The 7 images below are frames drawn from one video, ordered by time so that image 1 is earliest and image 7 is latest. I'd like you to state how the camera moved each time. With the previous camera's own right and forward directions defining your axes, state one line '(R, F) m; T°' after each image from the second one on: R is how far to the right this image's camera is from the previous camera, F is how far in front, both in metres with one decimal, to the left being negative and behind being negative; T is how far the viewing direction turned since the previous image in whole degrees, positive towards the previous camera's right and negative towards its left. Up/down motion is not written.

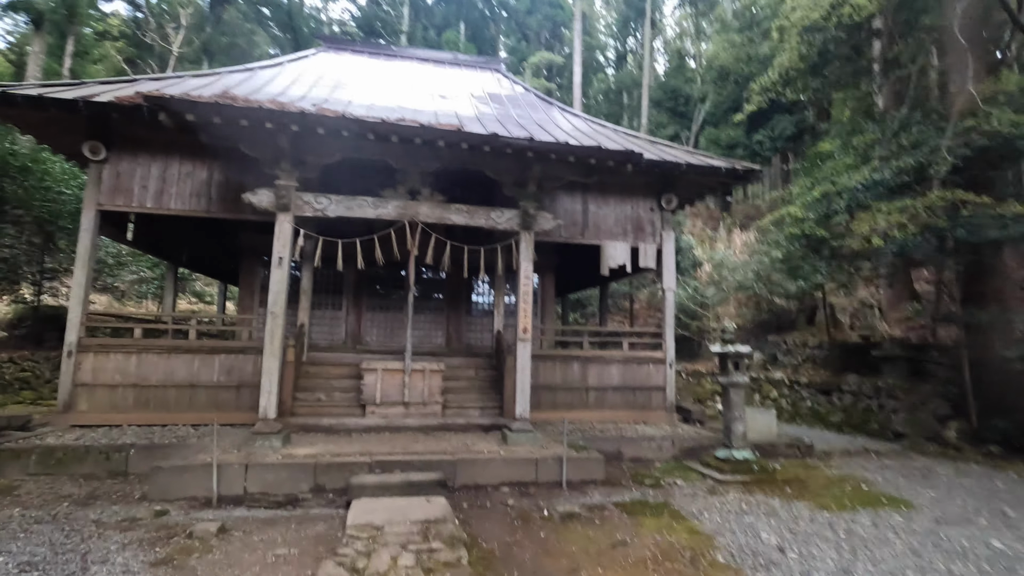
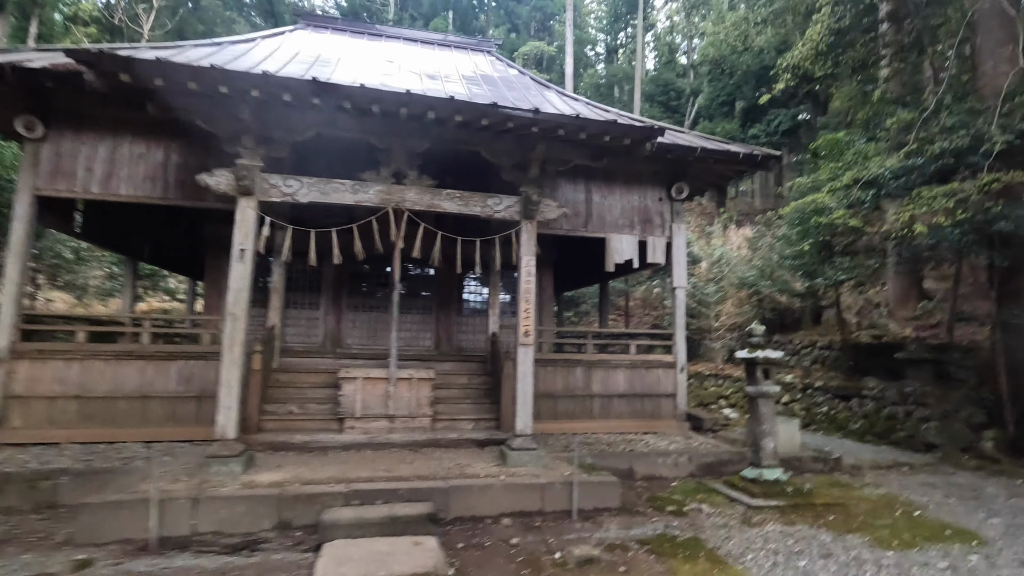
(-0.1, +0.9) m; +1°
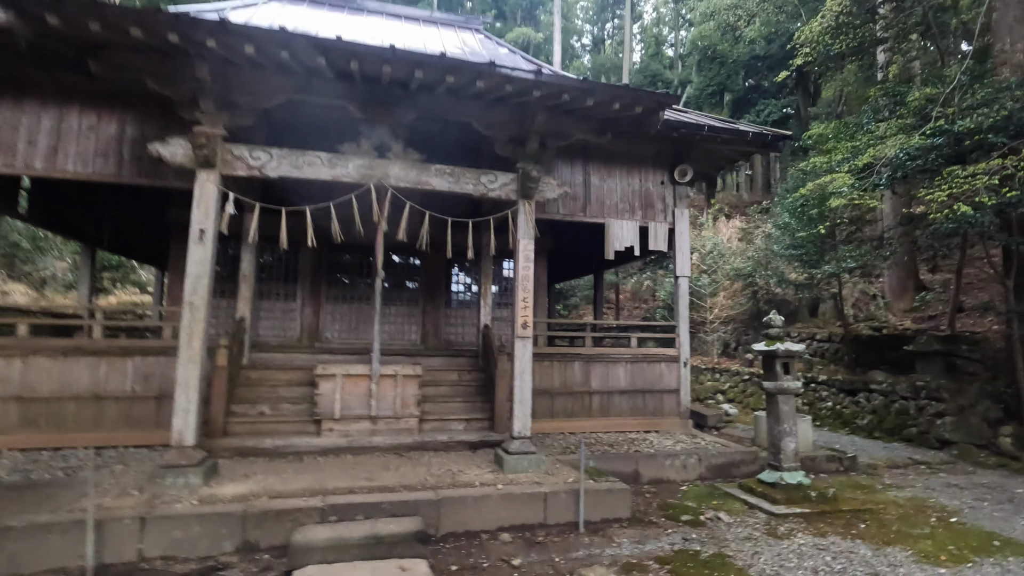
(-0.1, +0.6) m; +2°
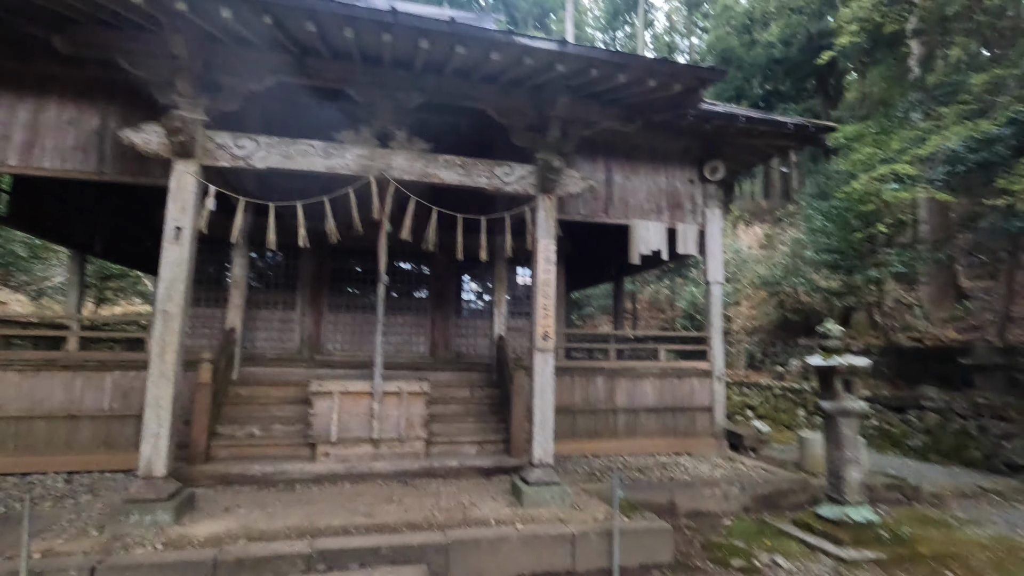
(-0.1, +0.7) m; -1°
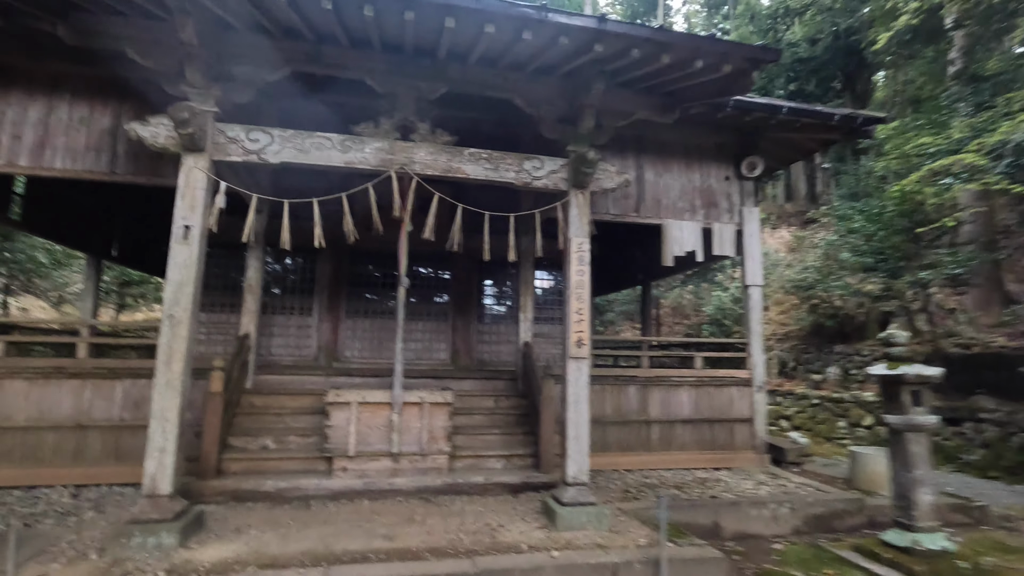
(-0.1, +0.4) m; -2°
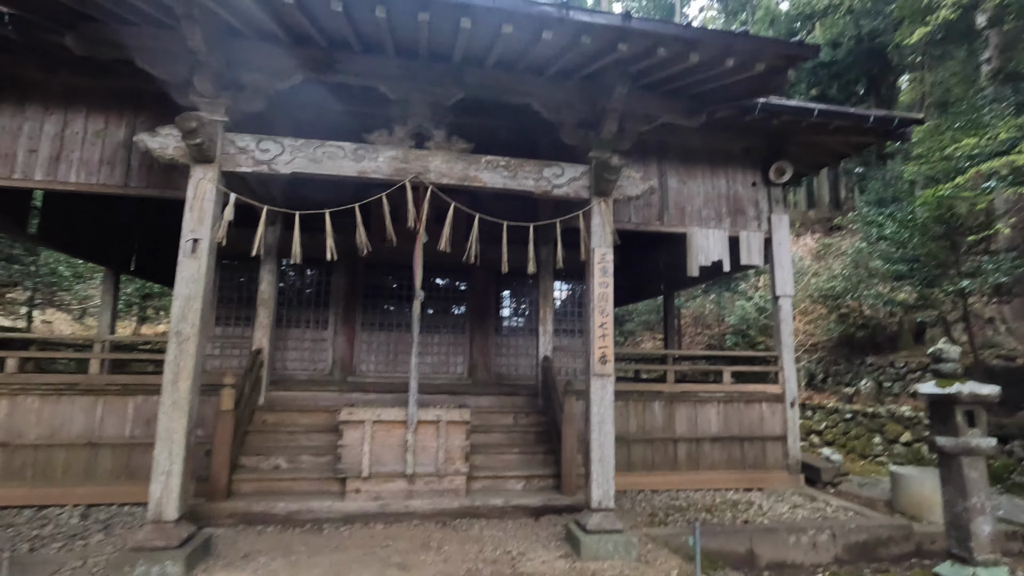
(0.0, +0.2) m; -2°
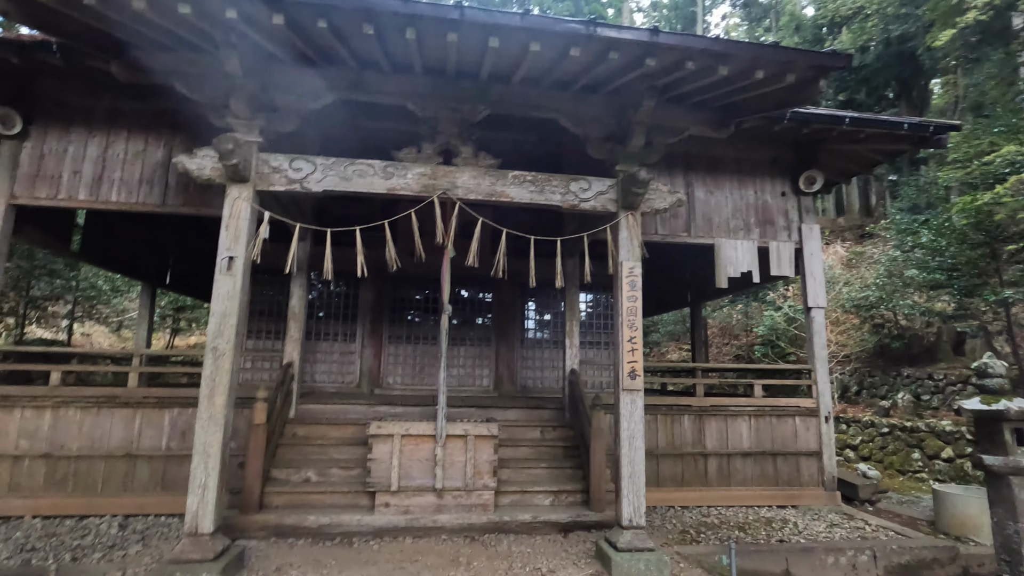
(0.0, 0.0) m; -2°
